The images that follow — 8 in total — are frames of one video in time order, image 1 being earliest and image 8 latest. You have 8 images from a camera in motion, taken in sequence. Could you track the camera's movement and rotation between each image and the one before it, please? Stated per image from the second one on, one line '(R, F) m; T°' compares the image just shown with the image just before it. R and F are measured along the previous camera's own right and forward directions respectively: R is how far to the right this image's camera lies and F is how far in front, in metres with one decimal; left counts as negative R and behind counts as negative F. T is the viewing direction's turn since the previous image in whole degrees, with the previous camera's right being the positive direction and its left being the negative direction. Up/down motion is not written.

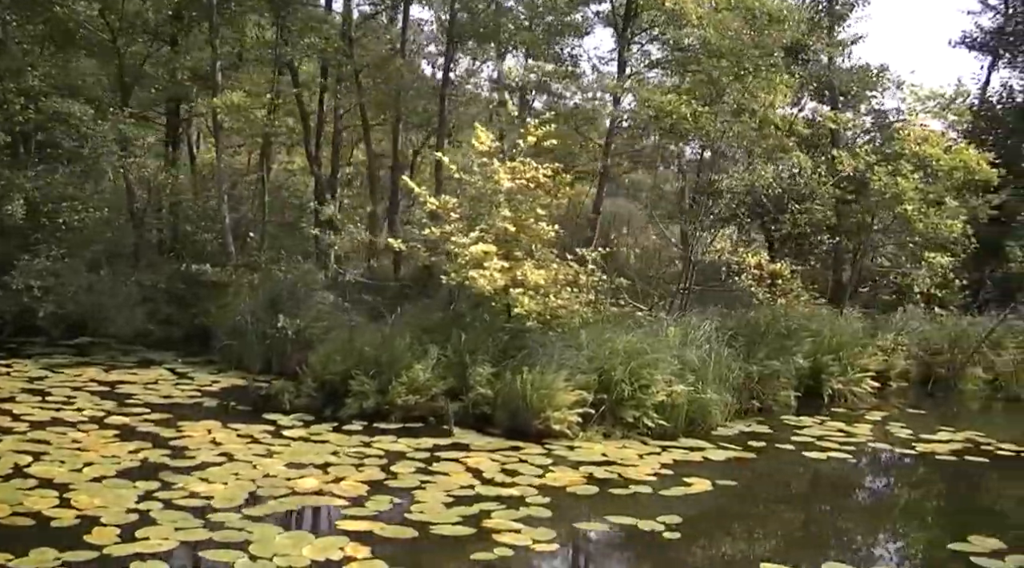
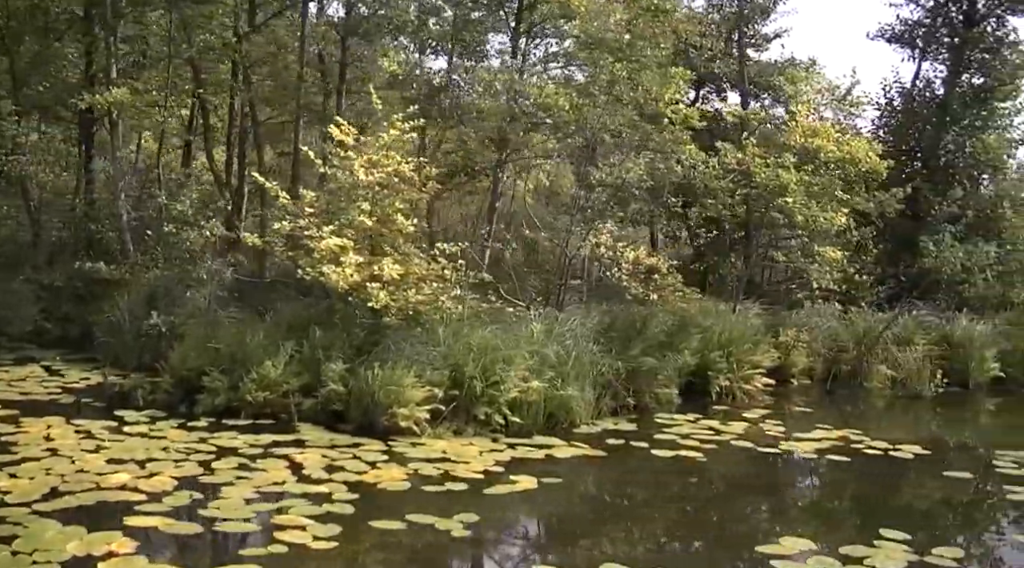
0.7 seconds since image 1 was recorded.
(+1.5, +0.1) m; -1°
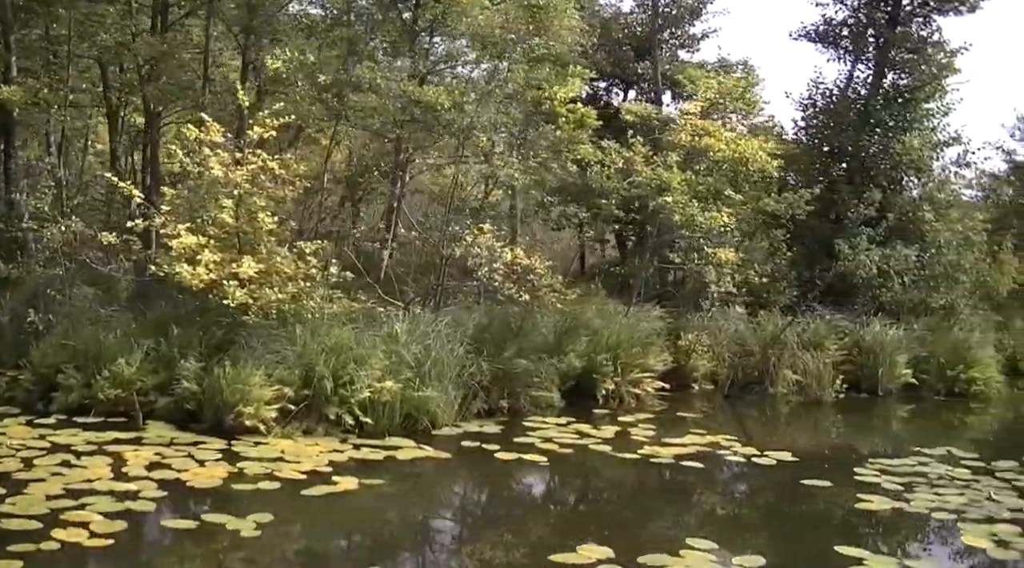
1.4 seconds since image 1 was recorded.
(+1.5, +0.1) m; -1°
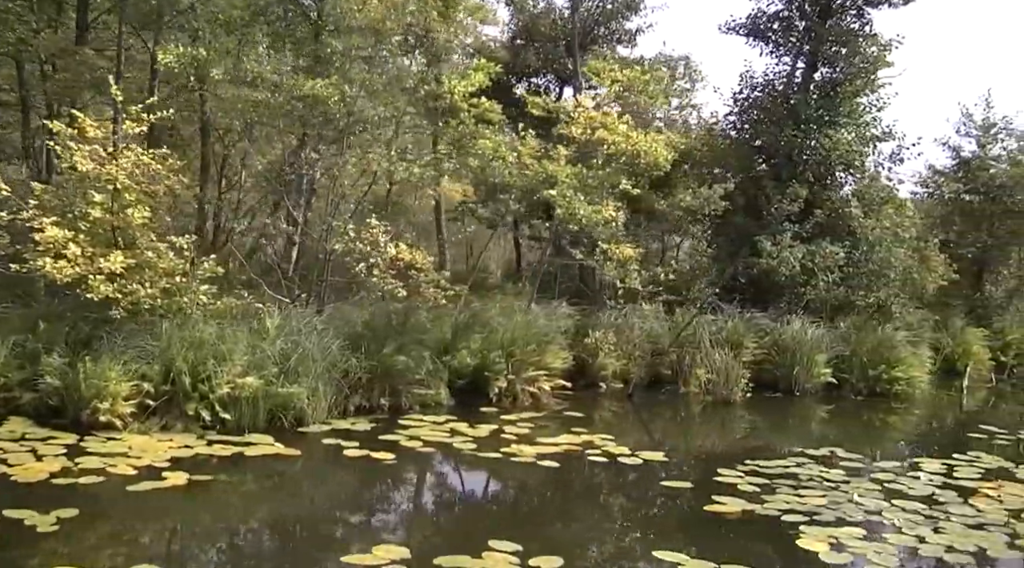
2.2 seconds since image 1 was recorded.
(+1.5, +0.2) m; -2°
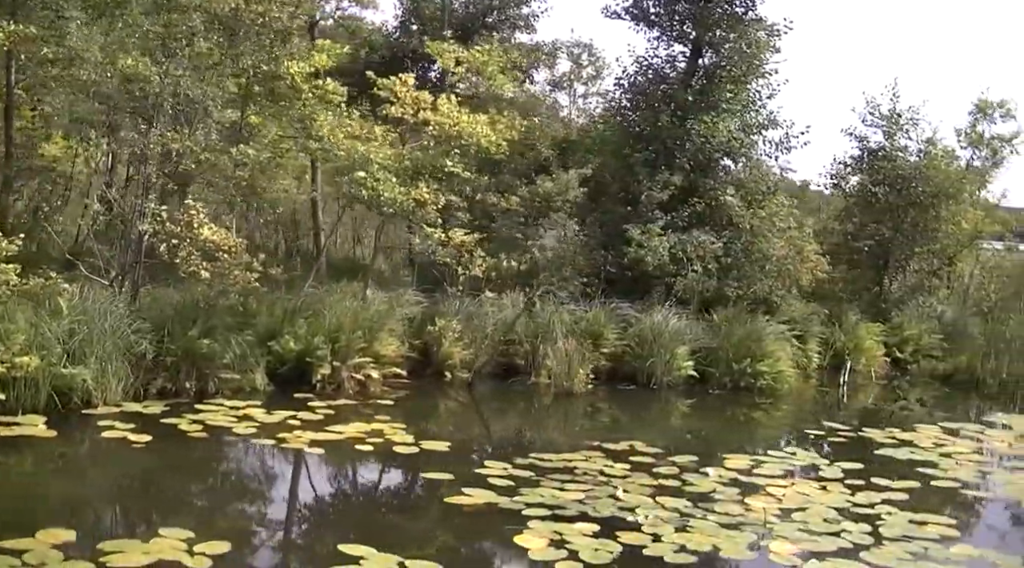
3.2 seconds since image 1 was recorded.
(+2.2, +0.3) m; -2°
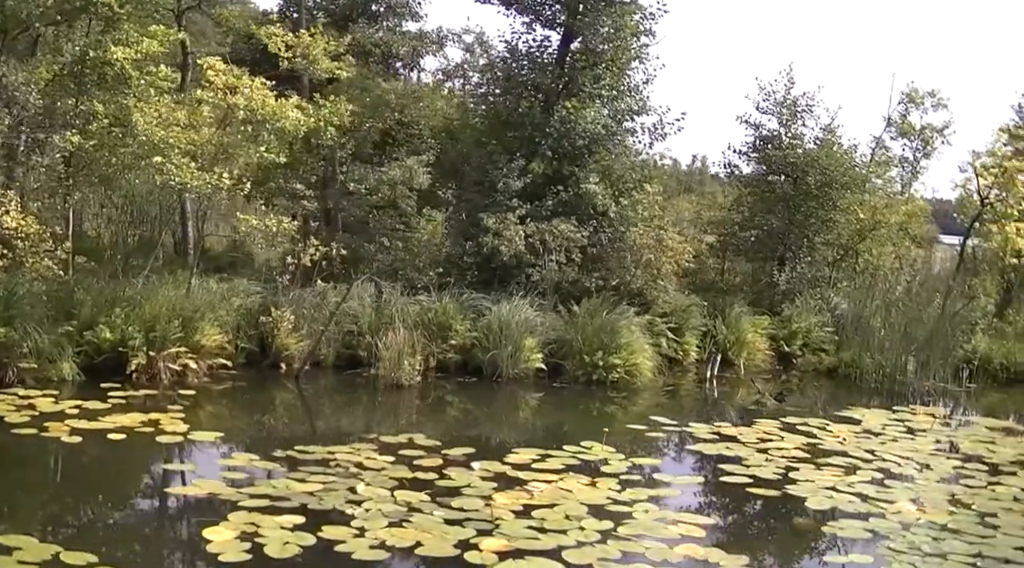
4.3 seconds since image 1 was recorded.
(+2.2, +0.3) m; -2°
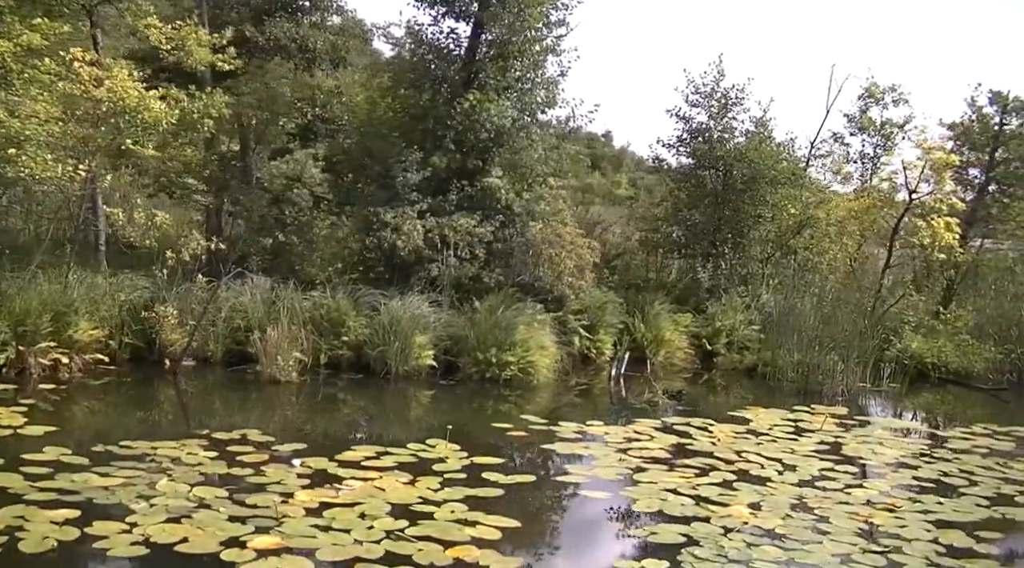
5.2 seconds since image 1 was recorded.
(+1.7, +0.3) m; -3°
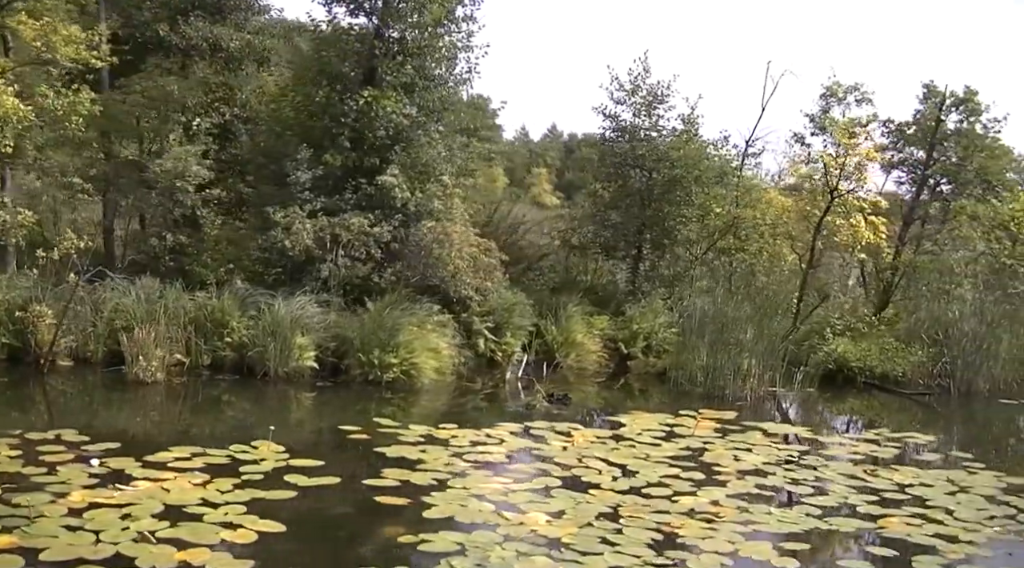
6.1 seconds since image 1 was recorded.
(+1.9, +0.4) m; -3°
